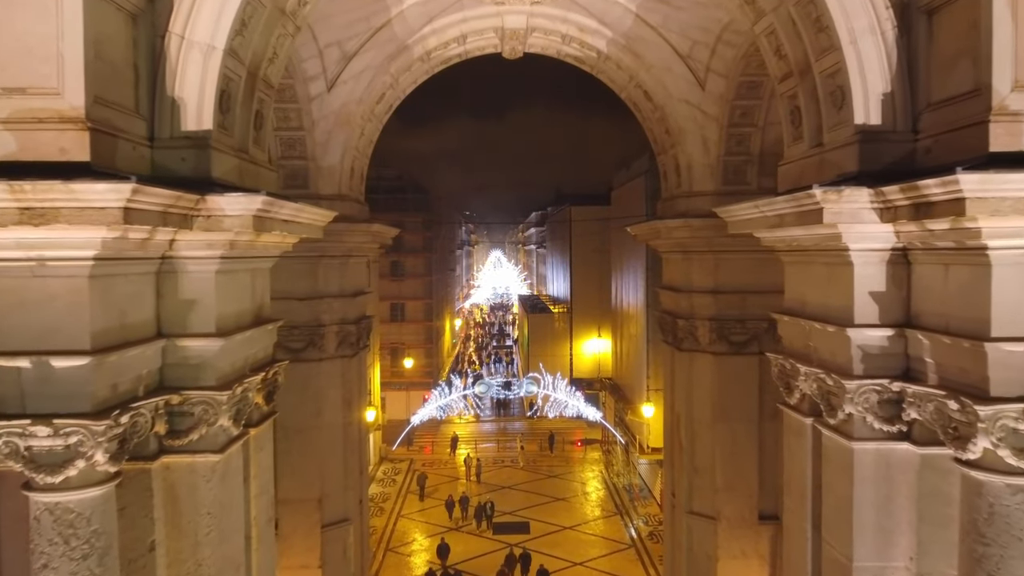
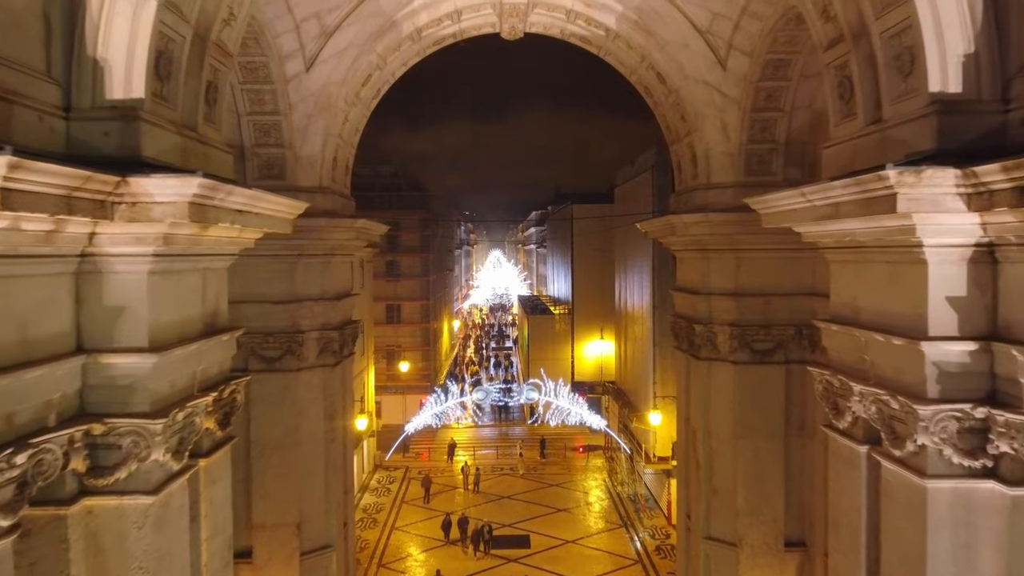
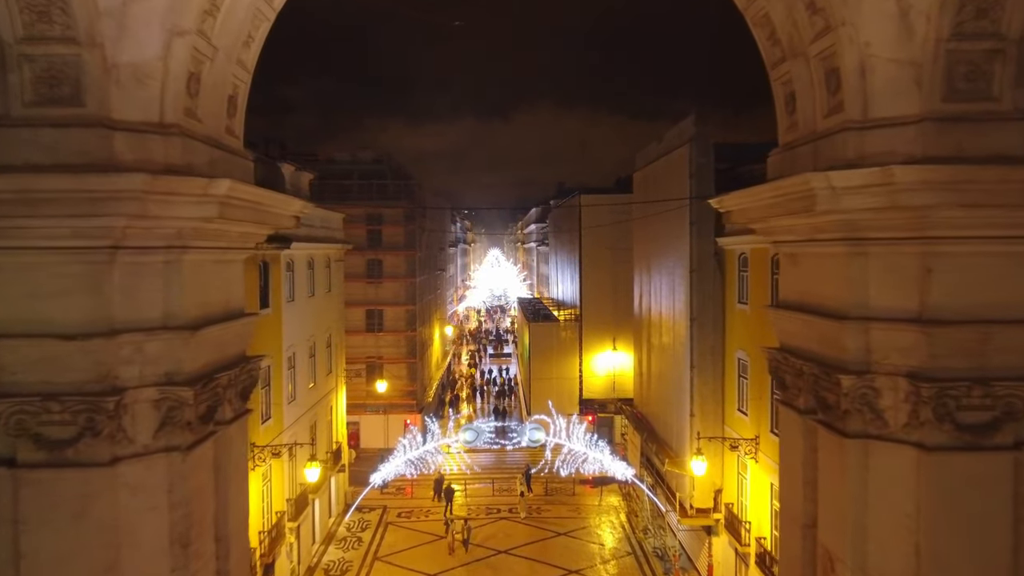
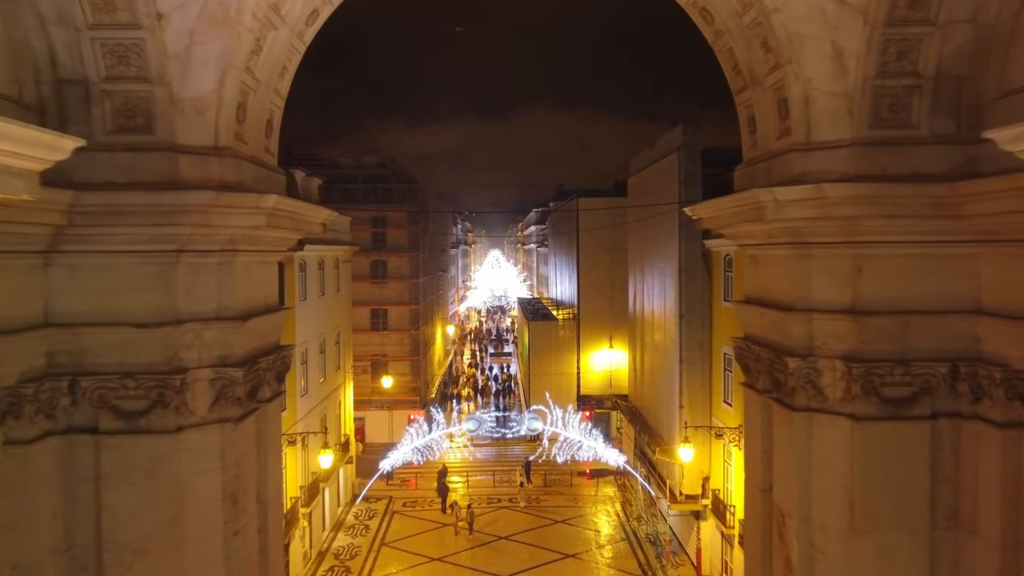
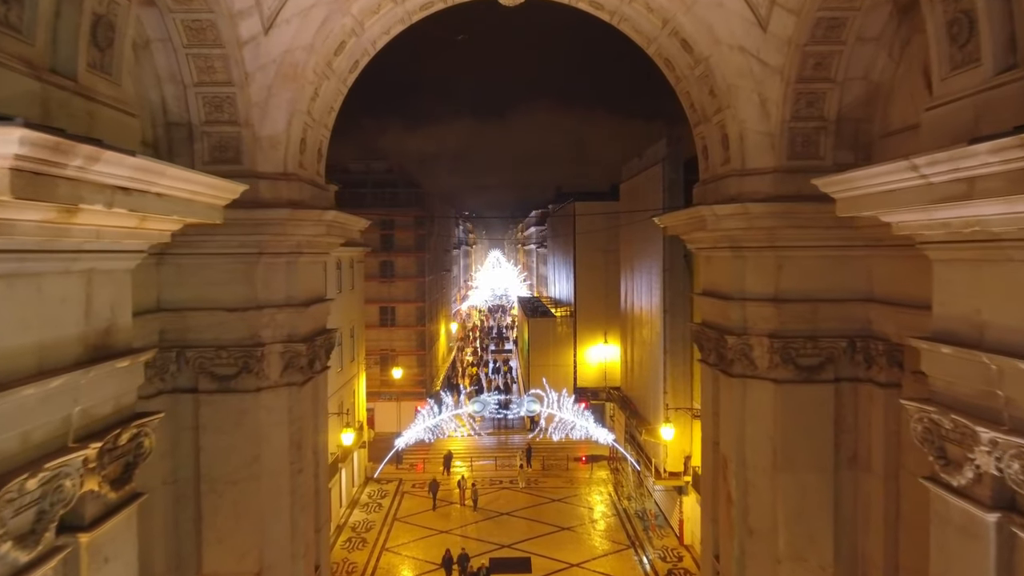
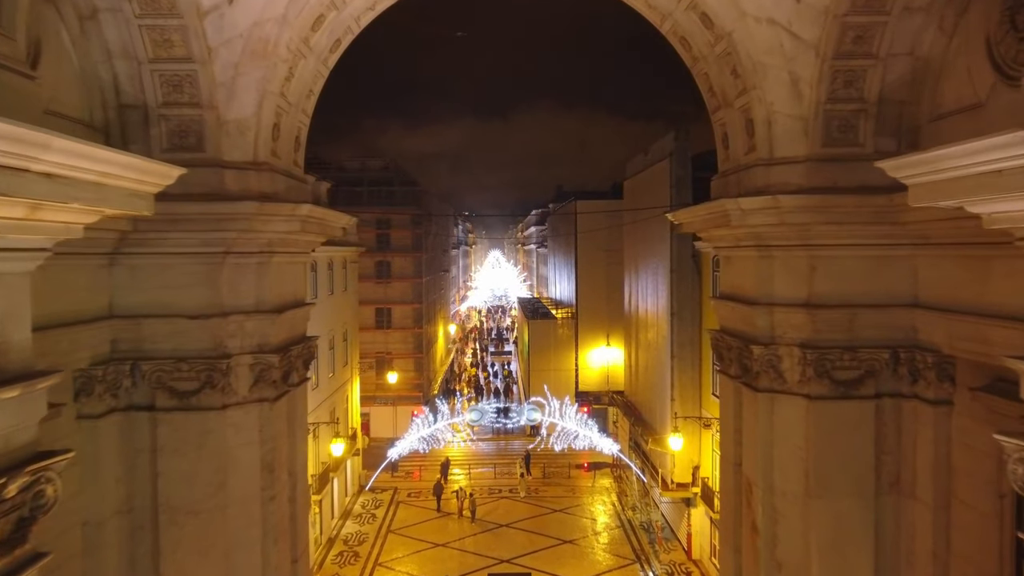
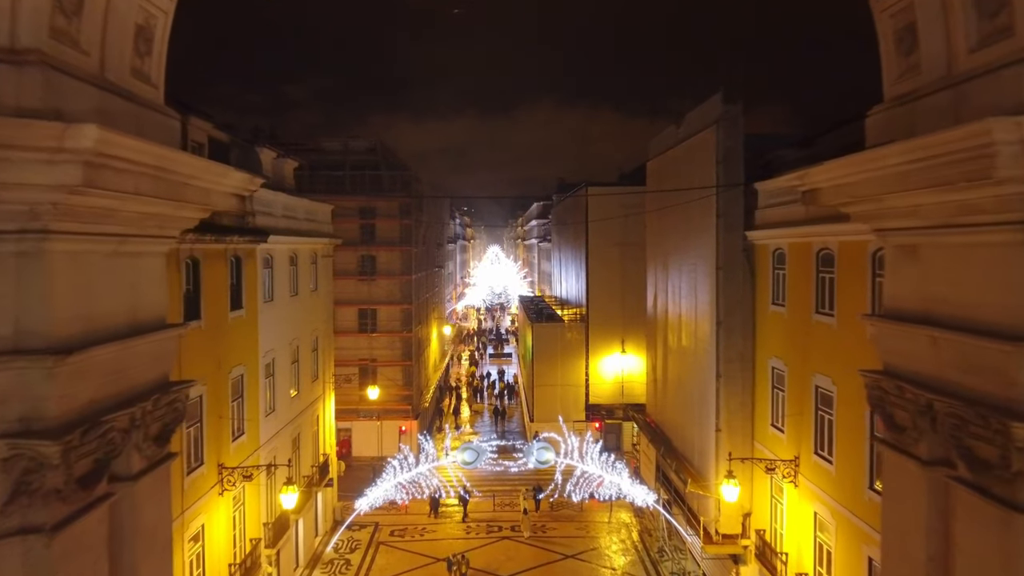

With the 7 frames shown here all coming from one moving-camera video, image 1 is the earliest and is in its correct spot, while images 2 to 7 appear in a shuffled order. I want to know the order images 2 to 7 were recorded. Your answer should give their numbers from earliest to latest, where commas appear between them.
2, 5, 6, 4, 3, 7
